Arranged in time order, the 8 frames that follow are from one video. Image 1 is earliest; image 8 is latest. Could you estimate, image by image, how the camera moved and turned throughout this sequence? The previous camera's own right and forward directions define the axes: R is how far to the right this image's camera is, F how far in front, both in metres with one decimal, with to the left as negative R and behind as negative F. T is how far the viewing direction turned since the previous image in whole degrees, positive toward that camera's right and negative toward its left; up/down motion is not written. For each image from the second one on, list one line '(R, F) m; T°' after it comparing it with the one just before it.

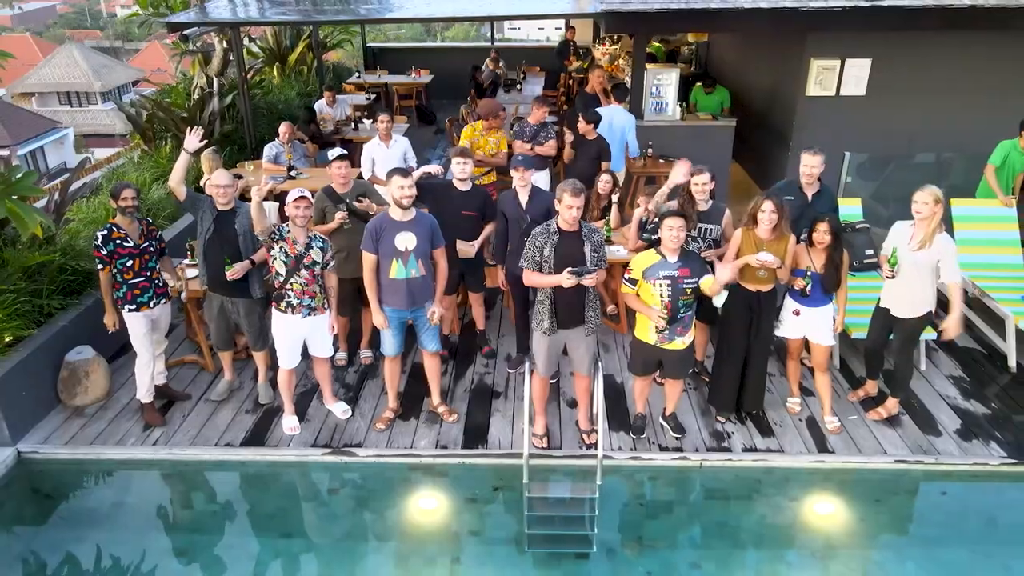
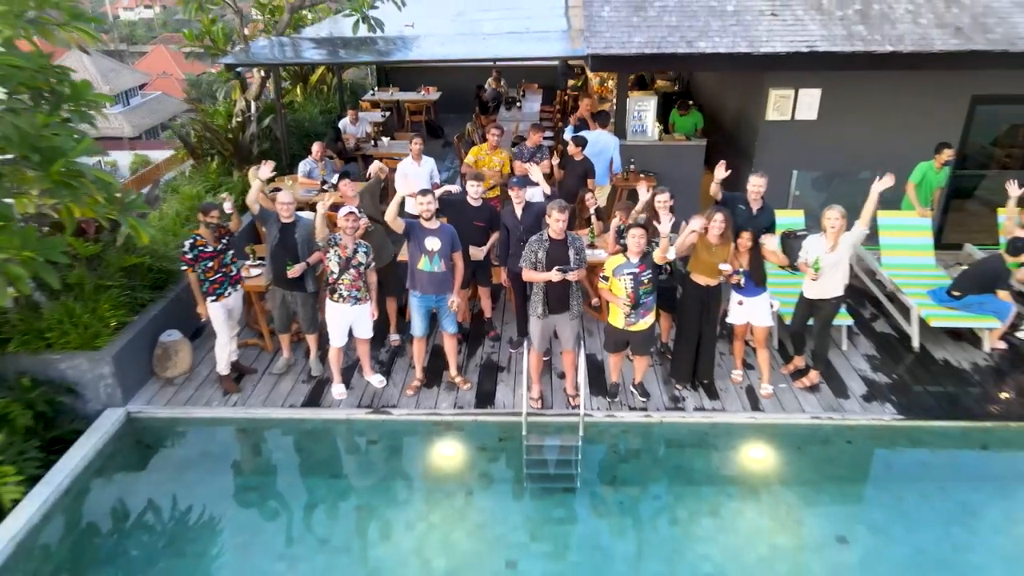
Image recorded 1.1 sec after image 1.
(0.0, -1.1) m; 0°
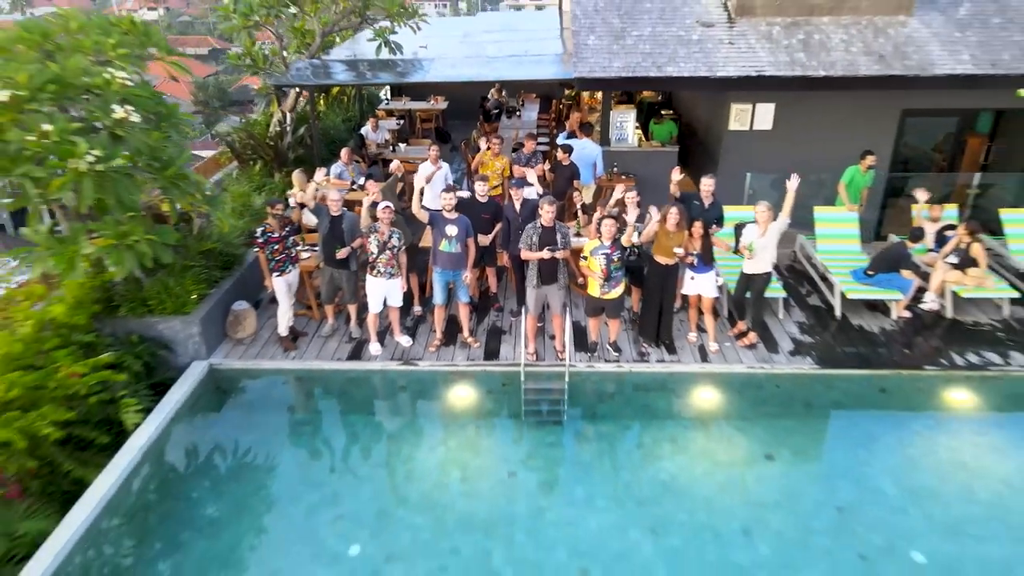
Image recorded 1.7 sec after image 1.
(0.0, -1.3) m; 0°
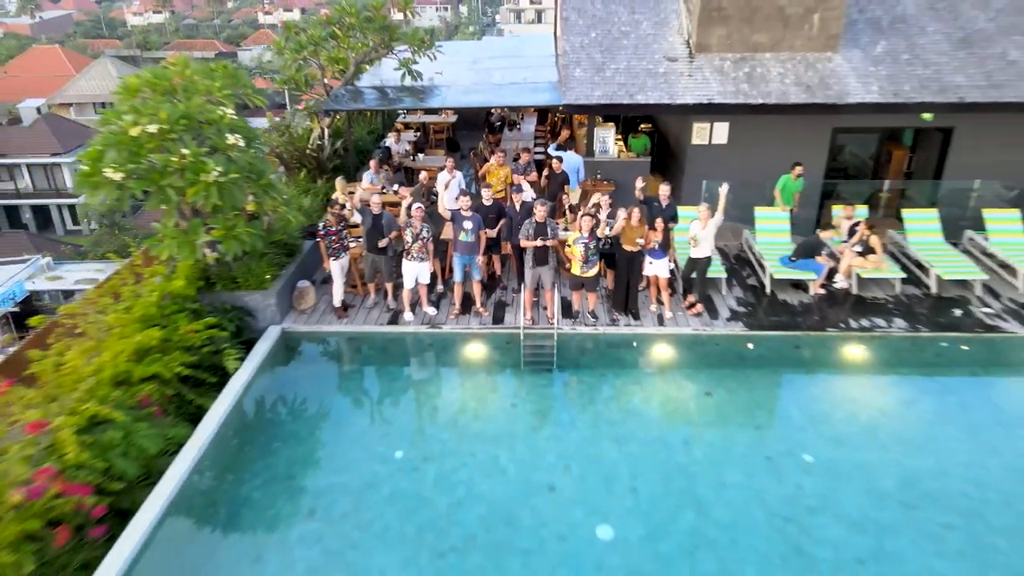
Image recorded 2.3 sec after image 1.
(0.0, -1.9) m; 0°
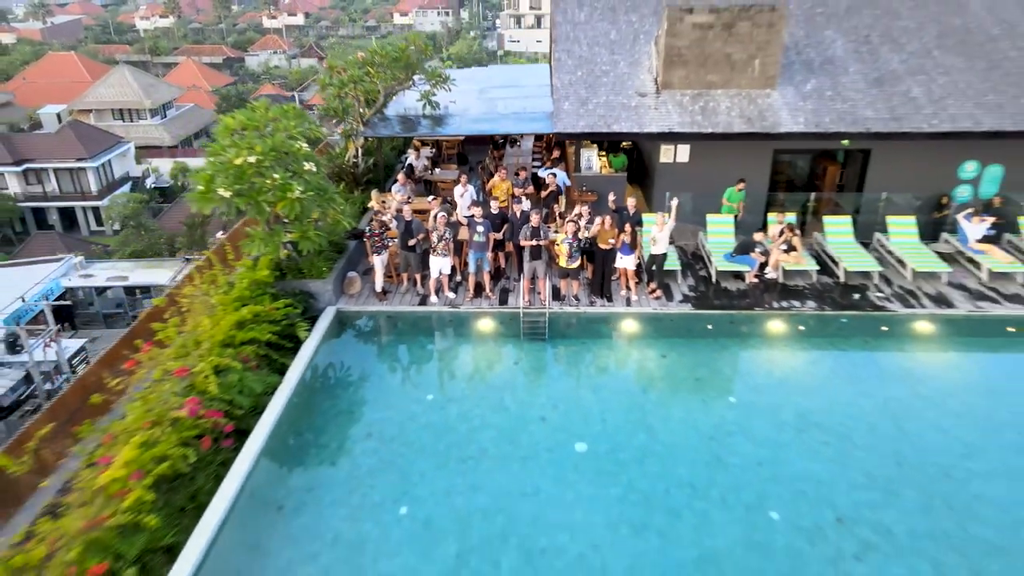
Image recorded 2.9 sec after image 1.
(0.0, -2.5) m; 0°
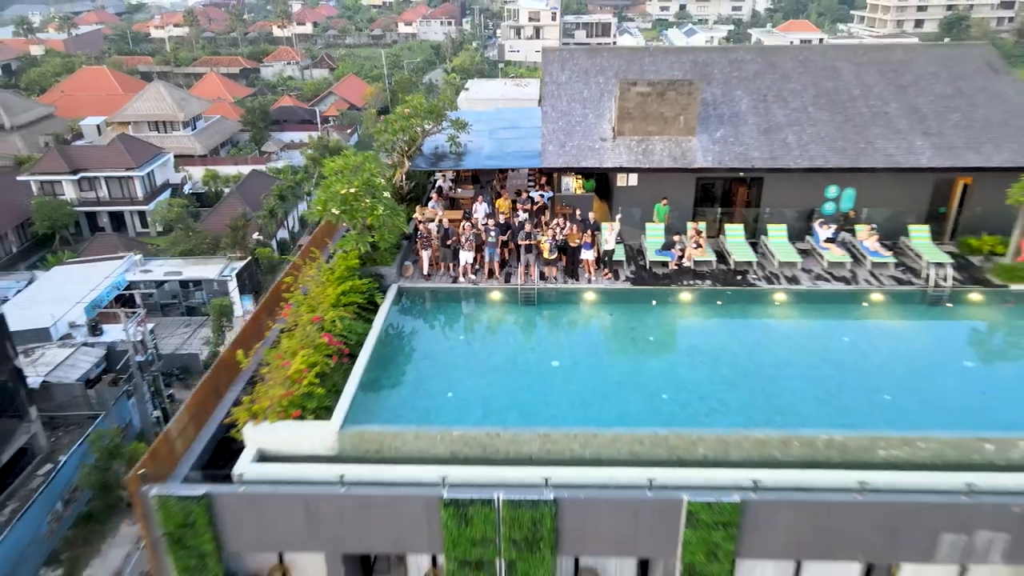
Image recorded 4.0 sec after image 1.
(0.0, -5.6) m; 0°
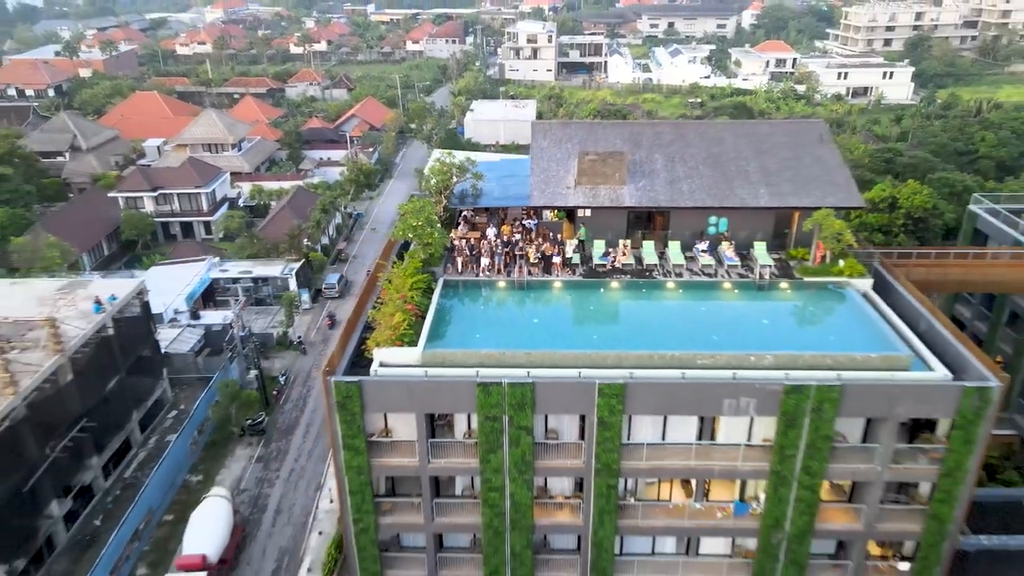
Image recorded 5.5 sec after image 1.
(0.0, -11.0) m; 0°
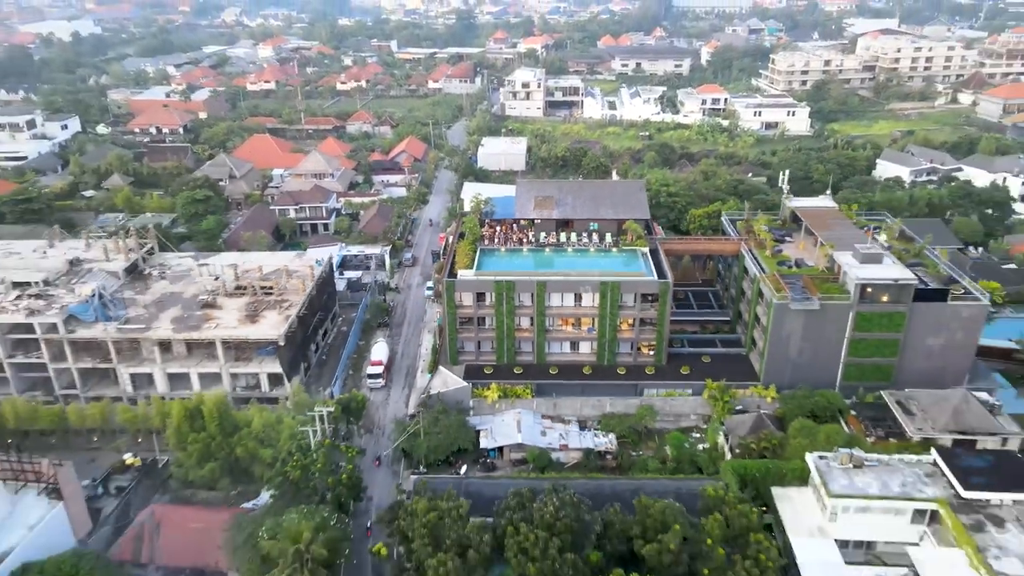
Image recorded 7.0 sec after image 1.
(+0.9, -40.9) m; 0°
